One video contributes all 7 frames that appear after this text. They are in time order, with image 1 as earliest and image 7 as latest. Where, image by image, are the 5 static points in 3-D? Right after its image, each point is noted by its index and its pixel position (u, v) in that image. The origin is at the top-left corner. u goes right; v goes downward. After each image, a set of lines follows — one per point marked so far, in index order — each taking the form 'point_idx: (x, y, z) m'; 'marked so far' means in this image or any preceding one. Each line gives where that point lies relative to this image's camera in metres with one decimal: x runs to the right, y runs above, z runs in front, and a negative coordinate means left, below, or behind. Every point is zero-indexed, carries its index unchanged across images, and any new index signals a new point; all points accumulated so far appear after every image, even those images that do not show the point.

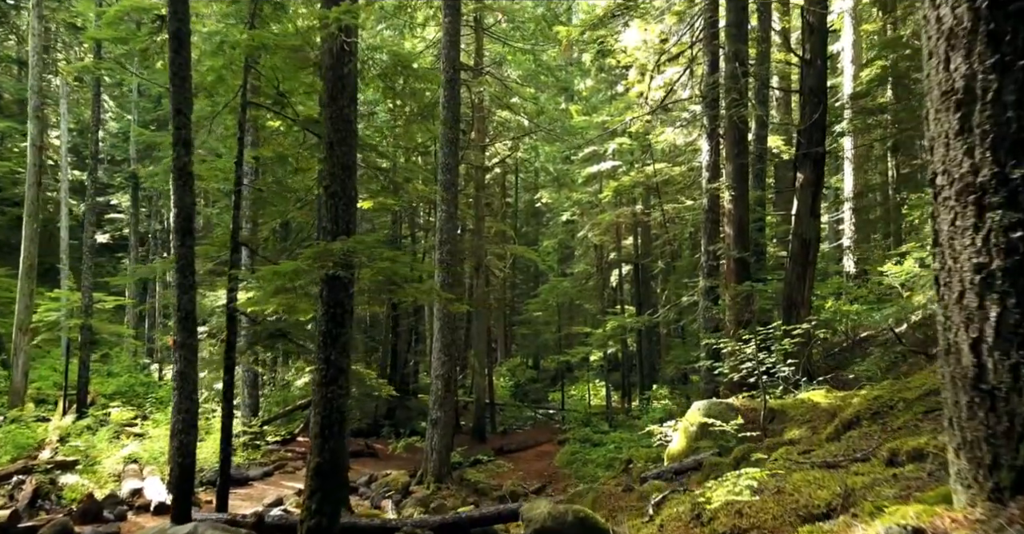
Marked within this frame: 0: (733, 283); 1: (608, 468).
0: (+3.6, -0.3, +14.1) m
1: (+2.1, -4.4, +19.1) m
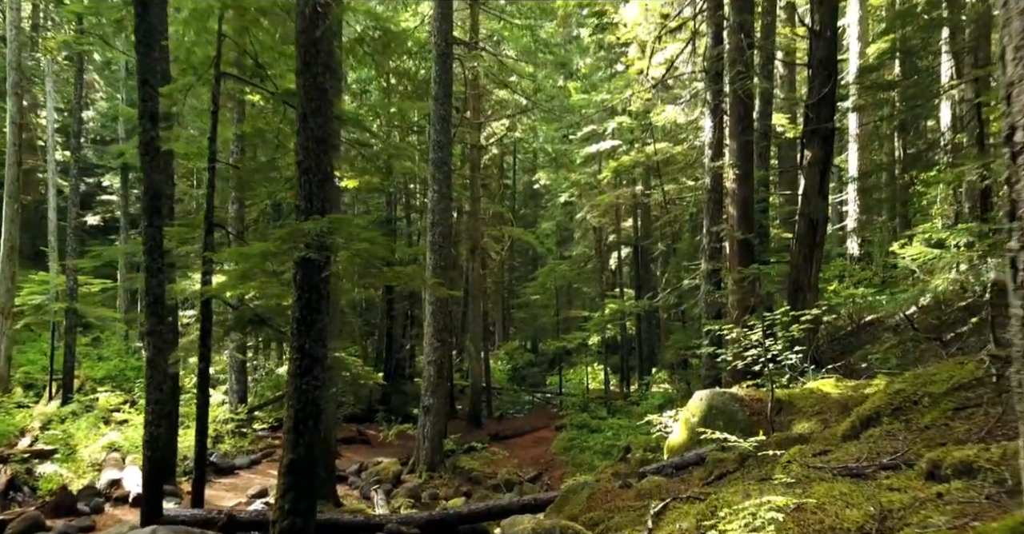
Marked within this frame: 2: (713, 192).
0: (+3.5, 0.0, +13.5) m
1: (+2.0, -4.0, +18.6) m
2: (+3.5, +1.3, +15.0) m
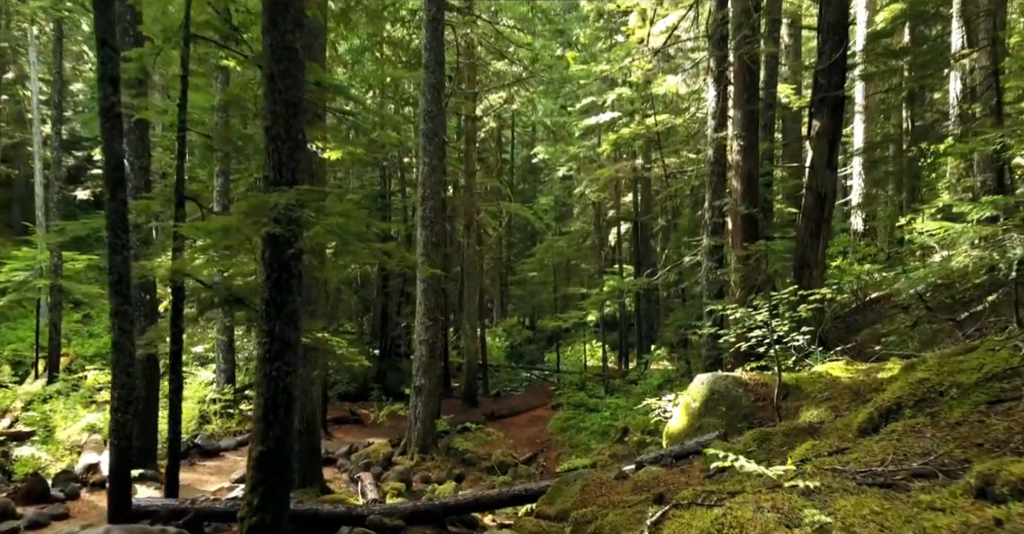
0: (+3.4, +0.4, +12.9) m
1: (+1.9, -3.5, +18.1) m
2: (+3.4, +1.7, +14.4) m
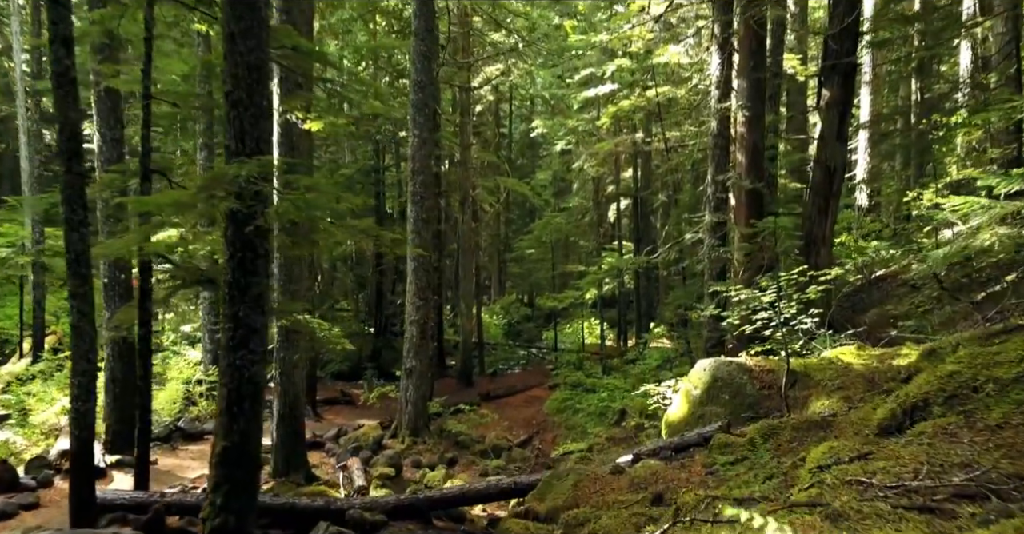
0: (+3.3, +0.7, +12.2) m
1: (+1.8, -3.0, +17.5) m
2: (+3.3, +2.0, +13.7) m
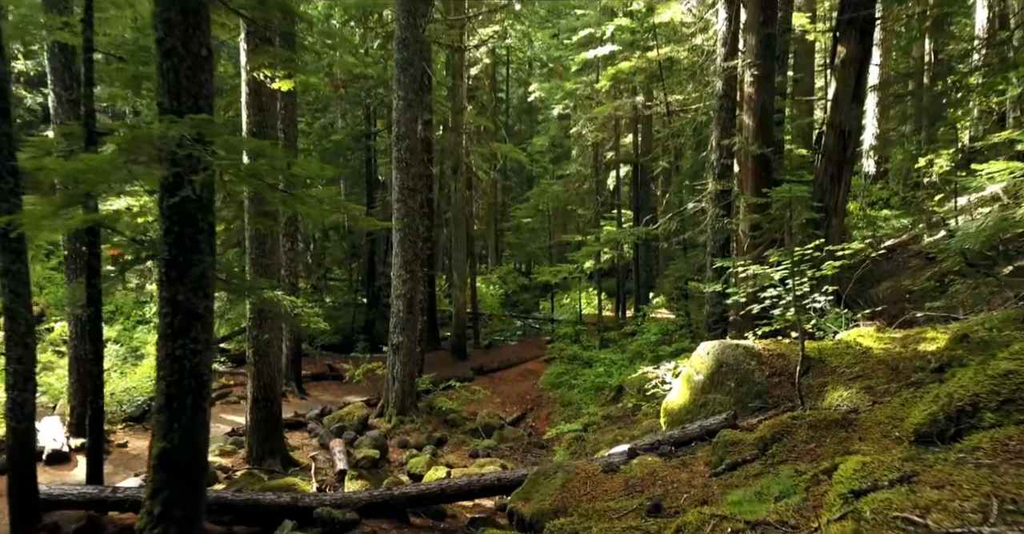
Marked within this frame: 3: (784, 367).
0: (+3.1, +1.0, +11.4) m
1: (+1.6, -2.5, +16.8) m
2: (+3.1, +2.5, +12.7) m
3: (+2.5, -0.9, +7.9) m
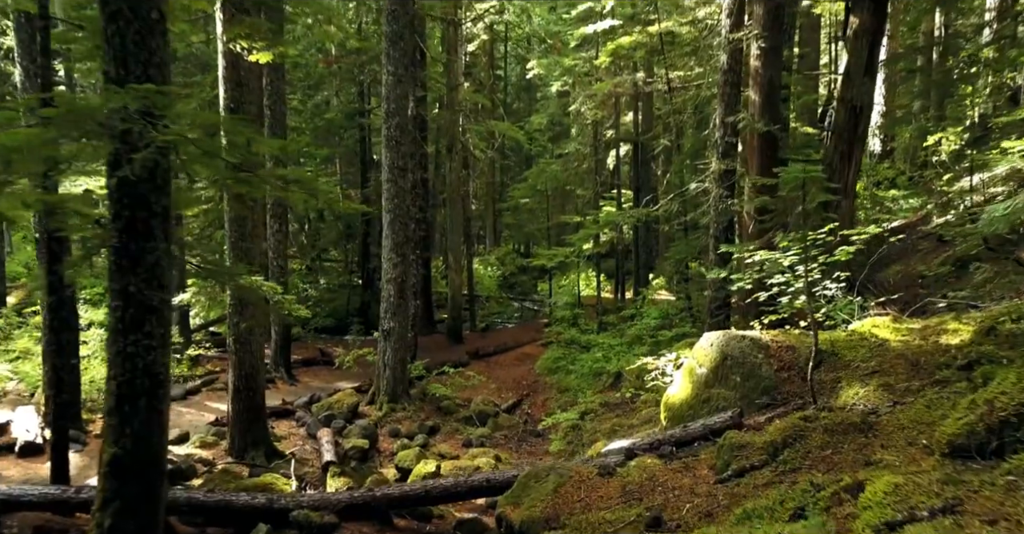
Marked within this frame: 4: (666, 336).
0: (+3.0, +1.2, +10.8) m
1: (+1.6, -2.1, +16.3) m
2: (+3.0, +2.7, +12.1) m
3: (+2.4, -0.8, +7.3) m
4: (+2.7, -1.2, +15.4) m
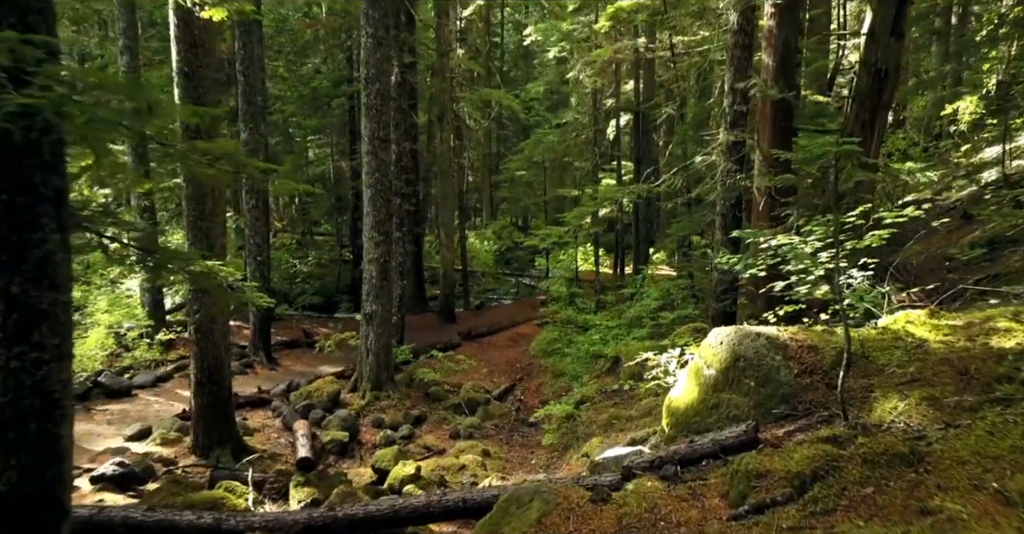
0: (+2.9, +1.4, +9.8) m
1: (+1.4, -1.8, +15.4) m
2: (+2.9, +3.0, +11.1) m
3: (+2.2, -0.7, +6.4) m
4: (+2.6, -0.9, +14.4) m
